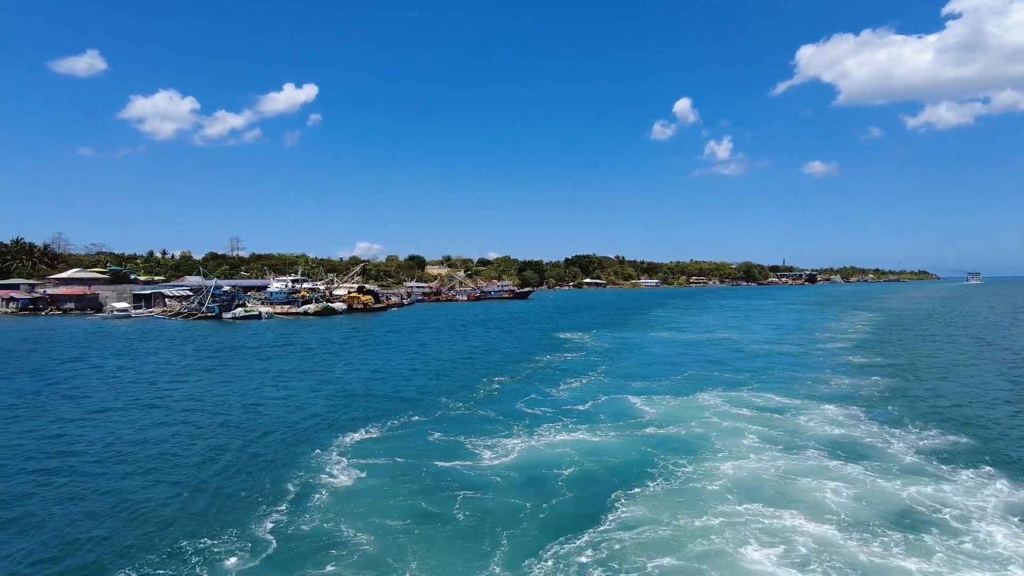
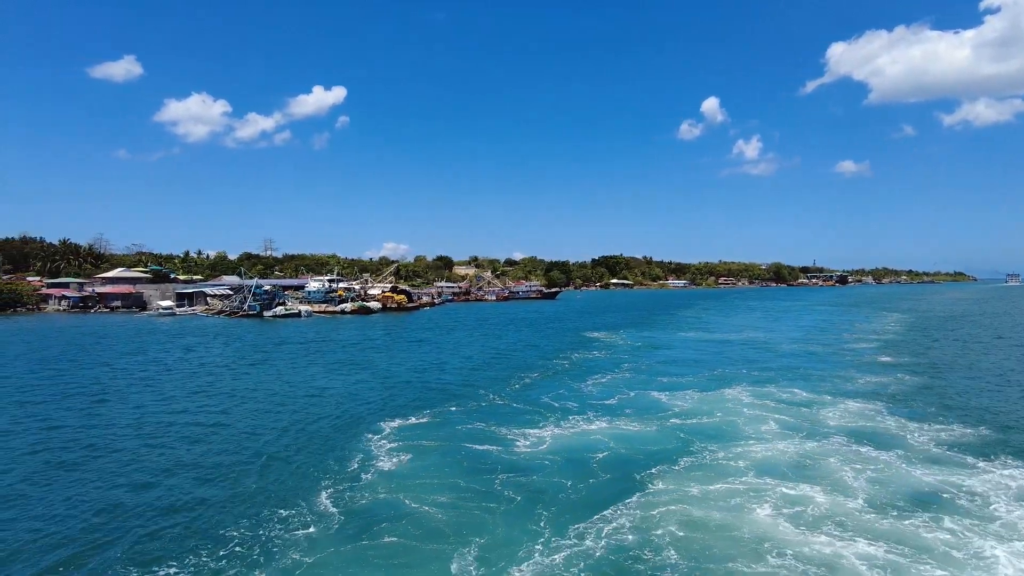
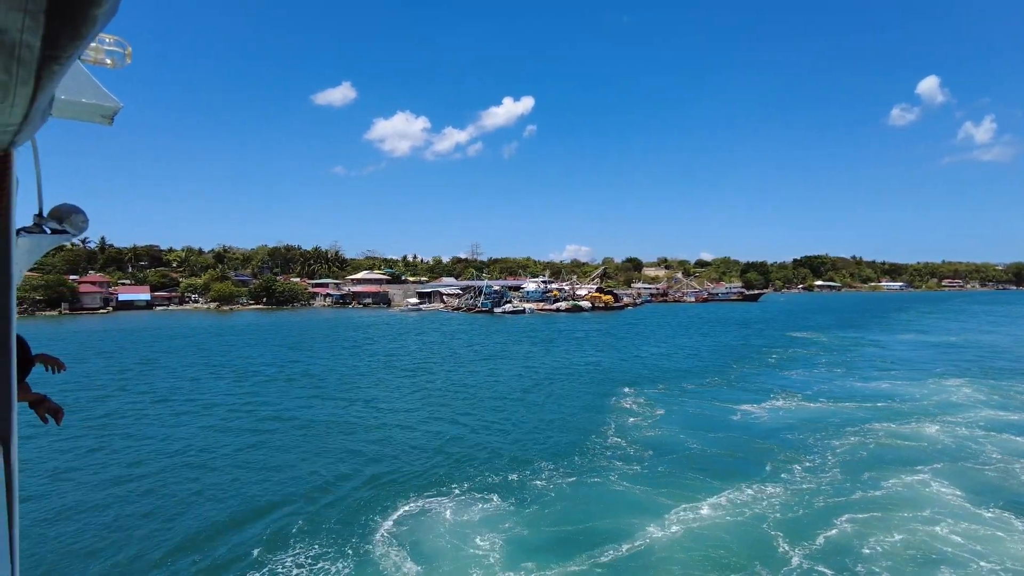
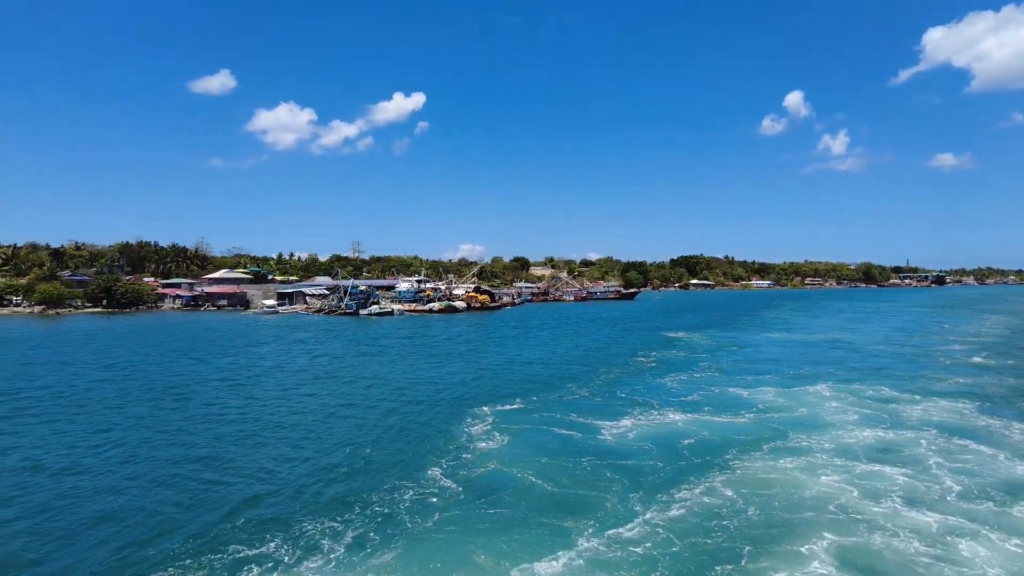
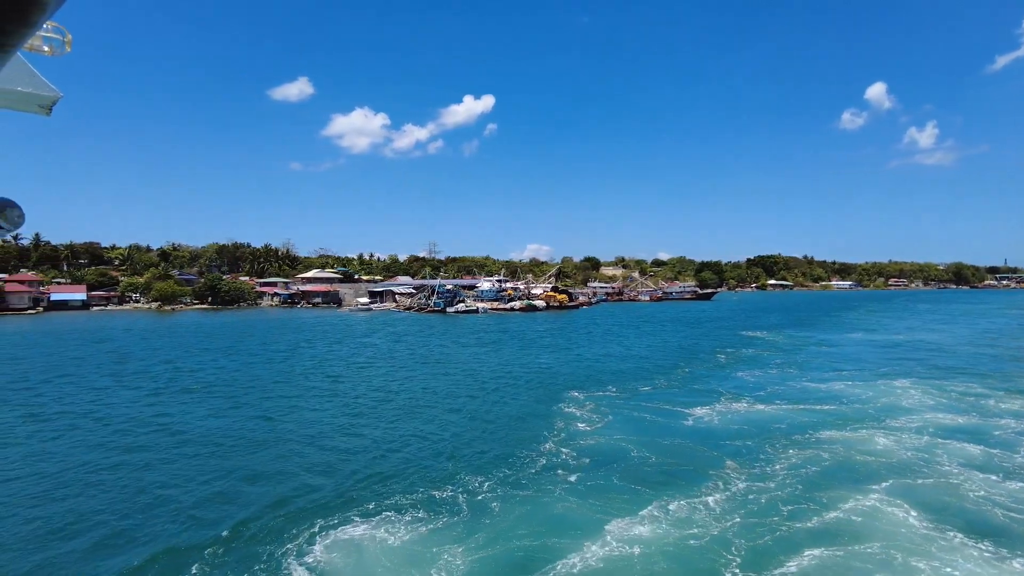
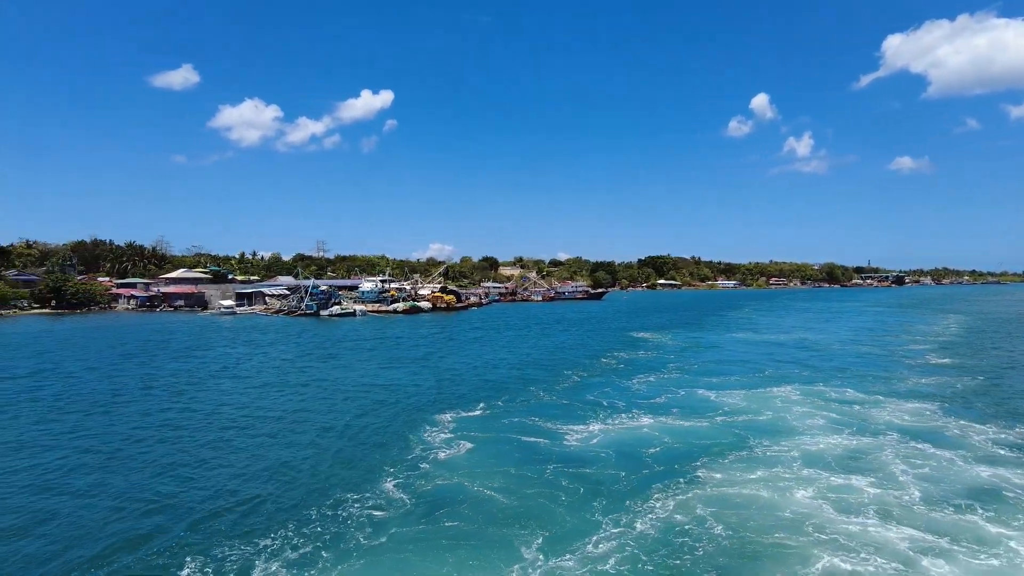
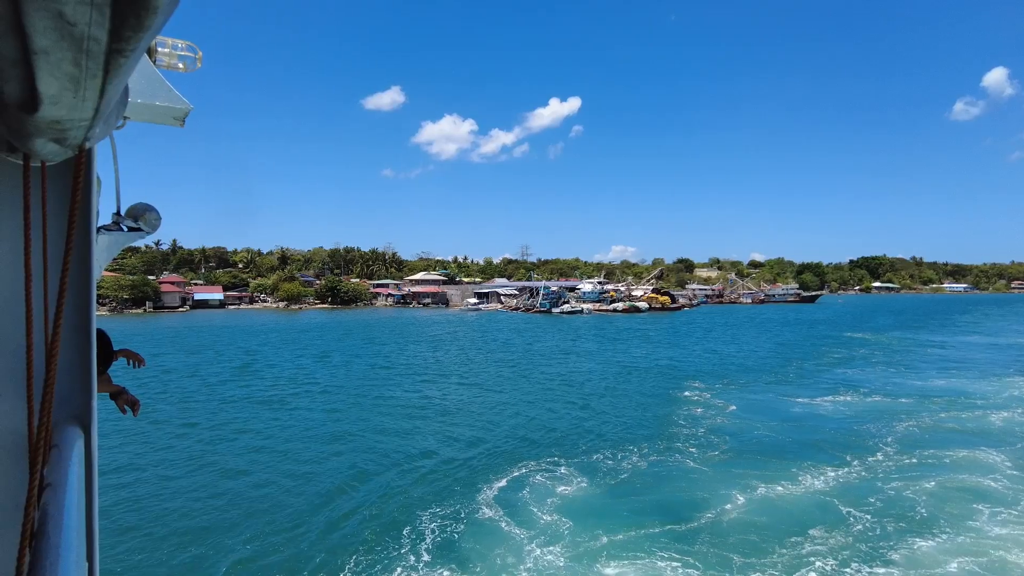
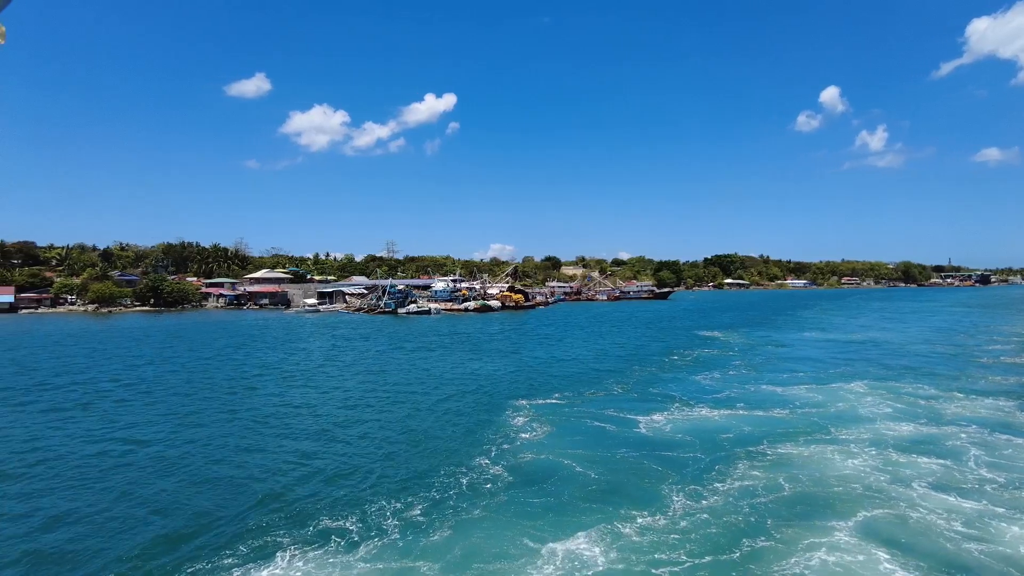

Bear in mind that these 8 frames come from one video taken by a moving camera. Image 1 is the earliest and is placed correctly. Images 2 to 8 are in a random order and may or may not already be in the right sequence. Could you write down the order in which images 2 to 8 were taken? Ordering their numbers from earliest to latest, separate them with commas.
2, 6, 4, 8, 5, 3, 7
